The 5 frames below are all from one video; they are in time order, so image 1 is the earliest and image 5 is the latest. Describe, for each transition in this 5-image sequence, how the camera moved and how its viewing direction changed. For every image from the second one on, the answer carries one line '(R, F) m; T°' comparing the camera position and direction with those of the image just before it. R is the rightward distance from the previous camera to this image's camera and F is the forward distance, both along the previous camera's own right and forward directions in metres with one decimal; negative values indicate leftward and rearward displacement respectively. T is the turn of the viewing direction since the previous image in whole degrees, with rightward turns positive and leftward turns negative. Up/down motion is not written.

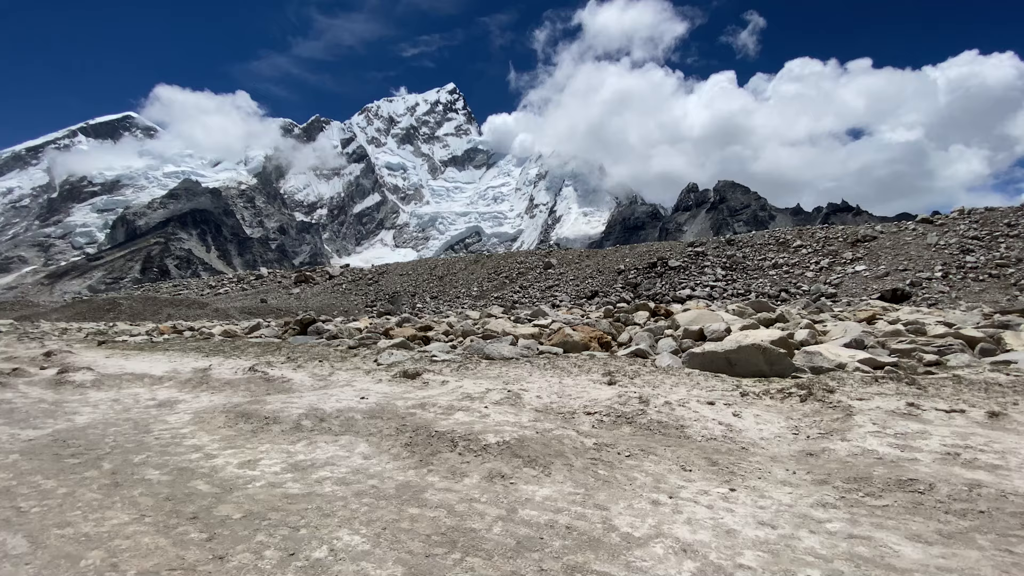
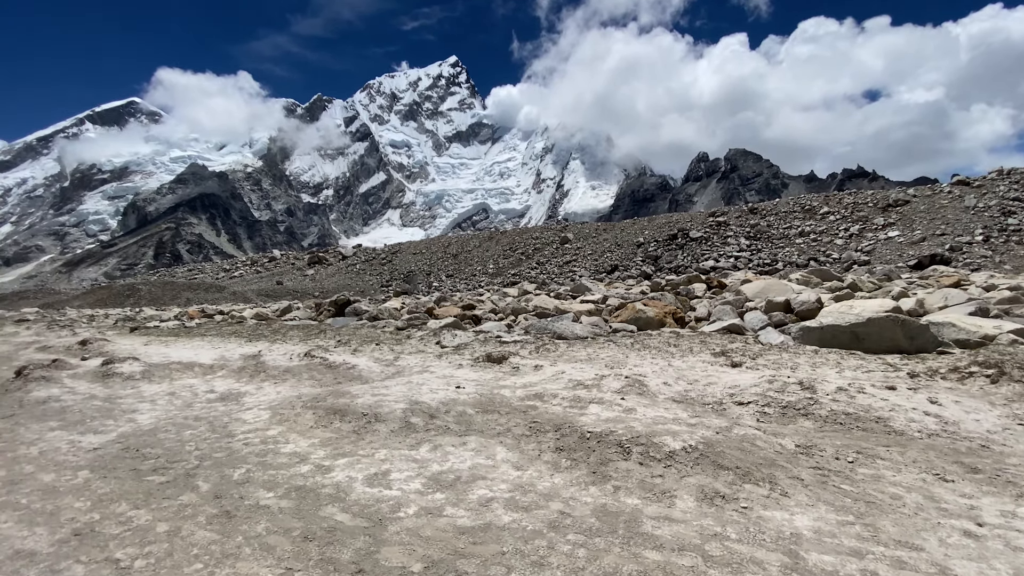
(-1.9, +1.4) m; -1°
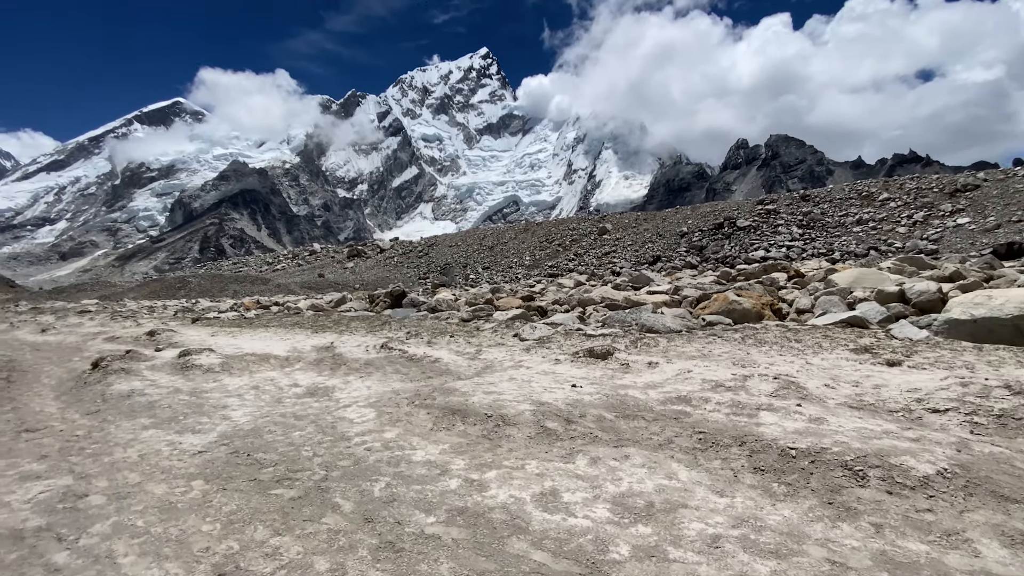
(-1.5, +0.9) m; -4°
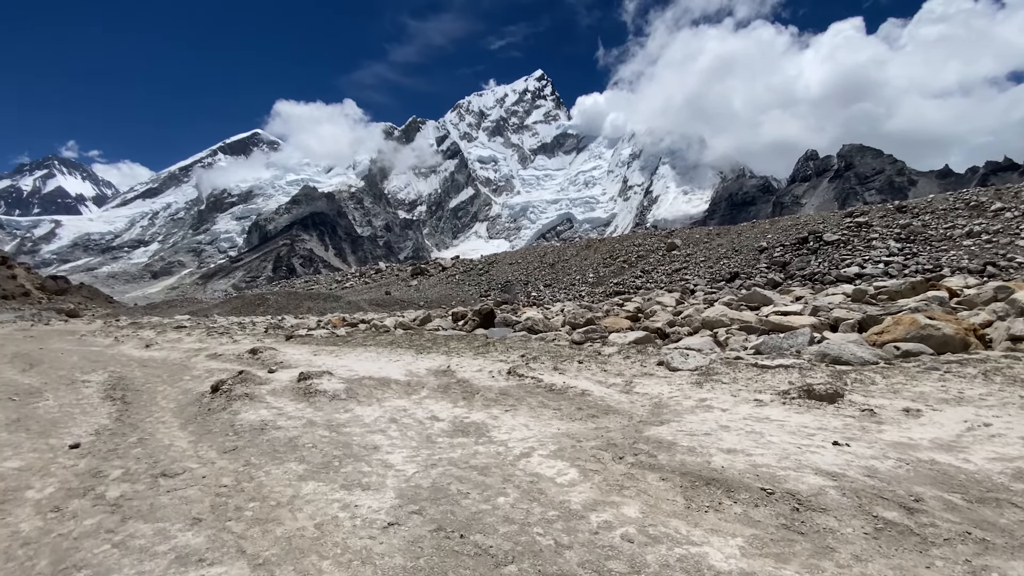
(-2.2, +1.5) m; -6°
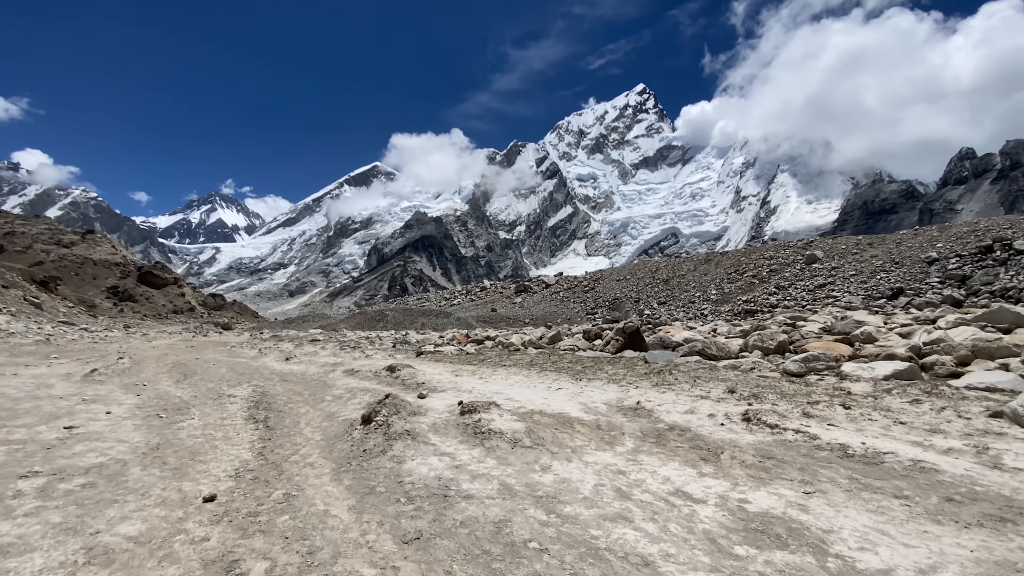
(-2.3, +2.7) m; -12°
